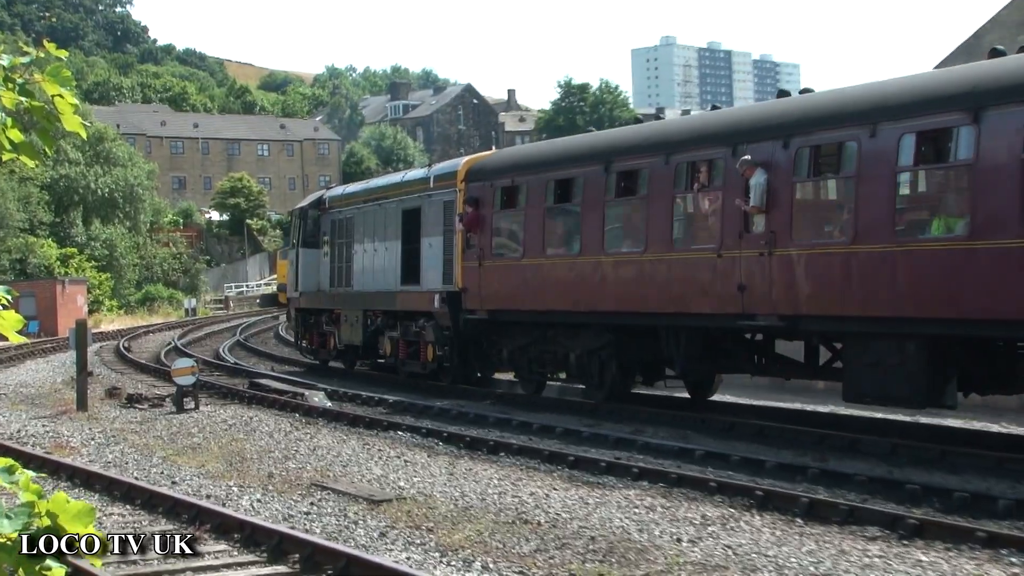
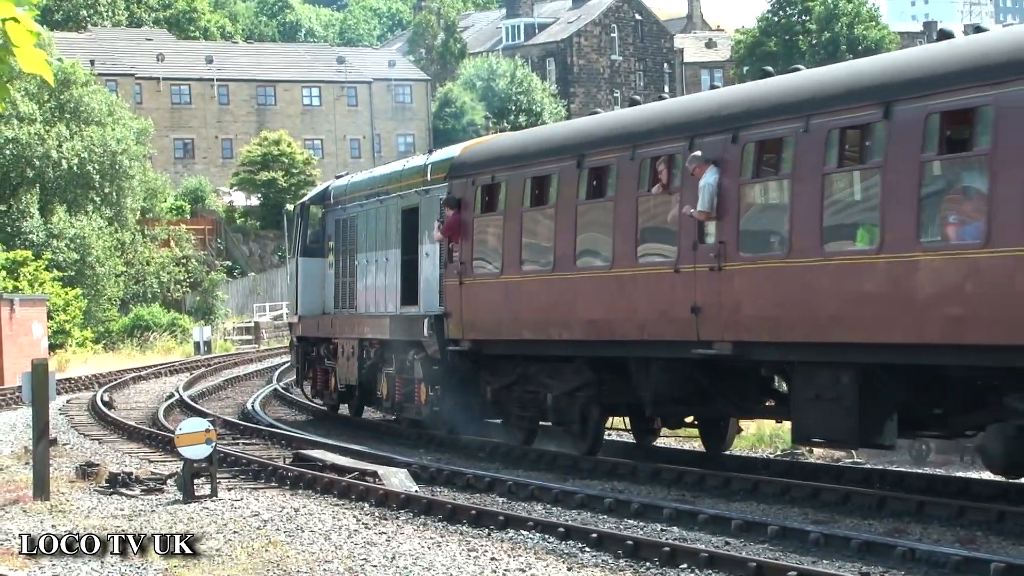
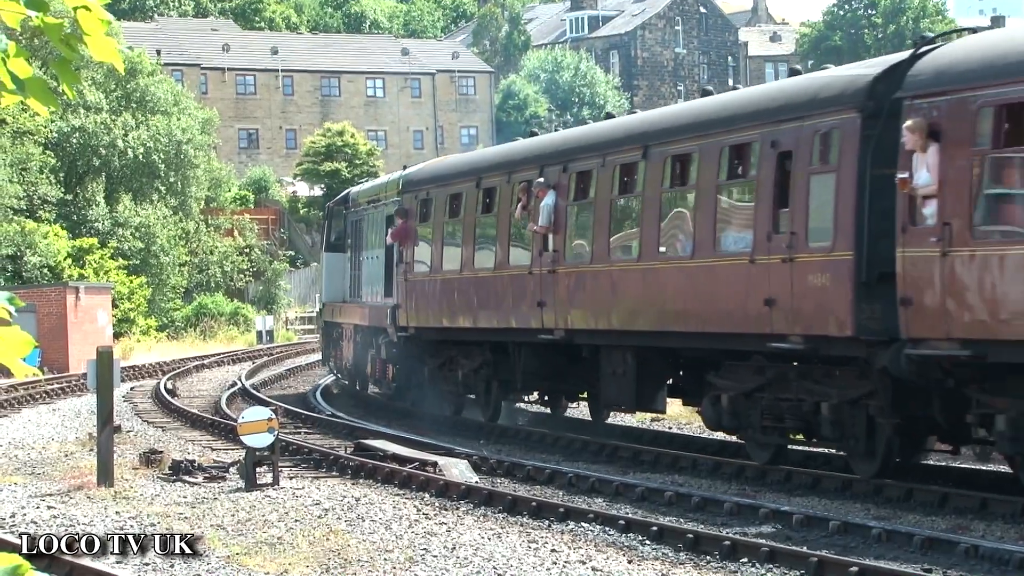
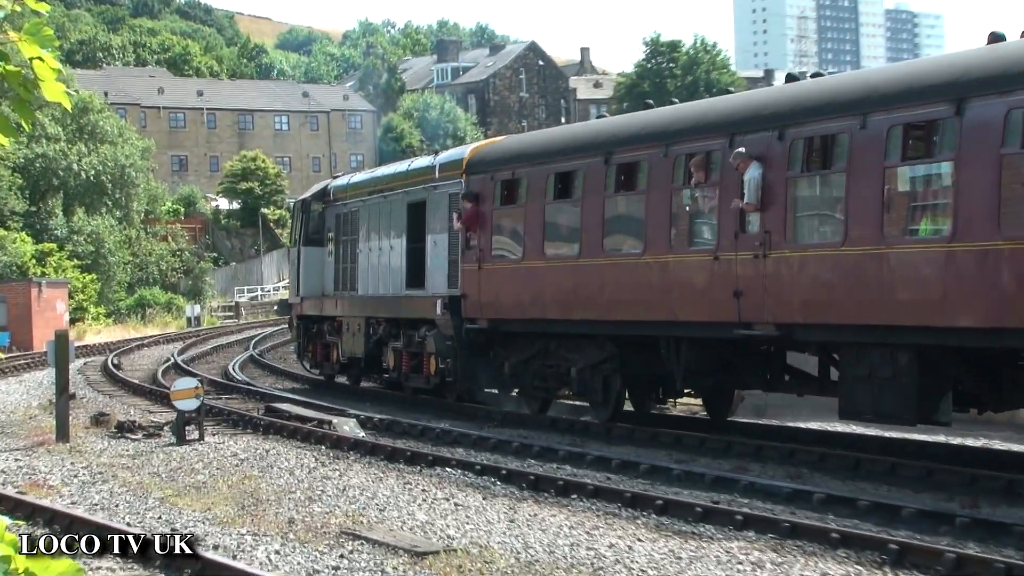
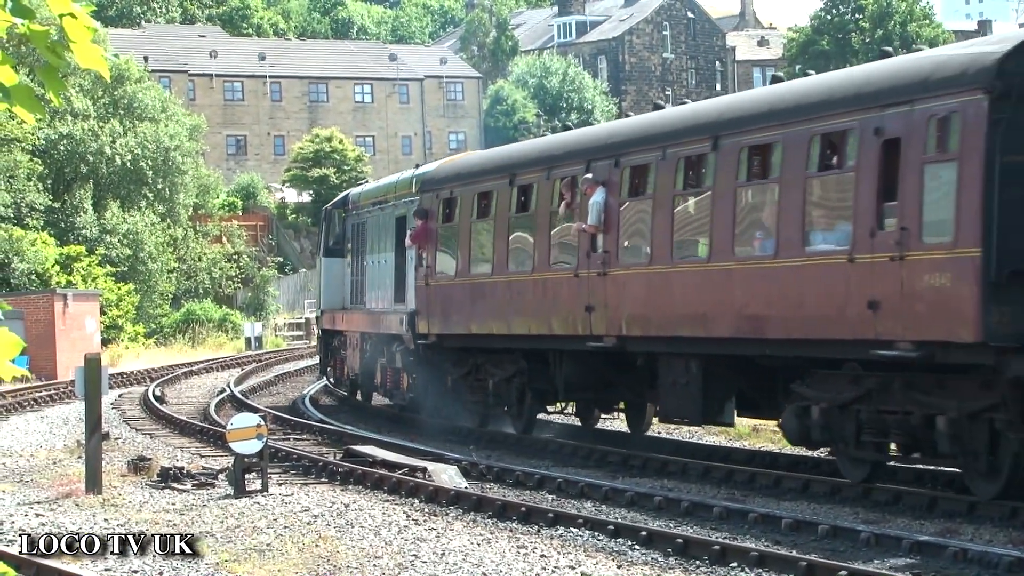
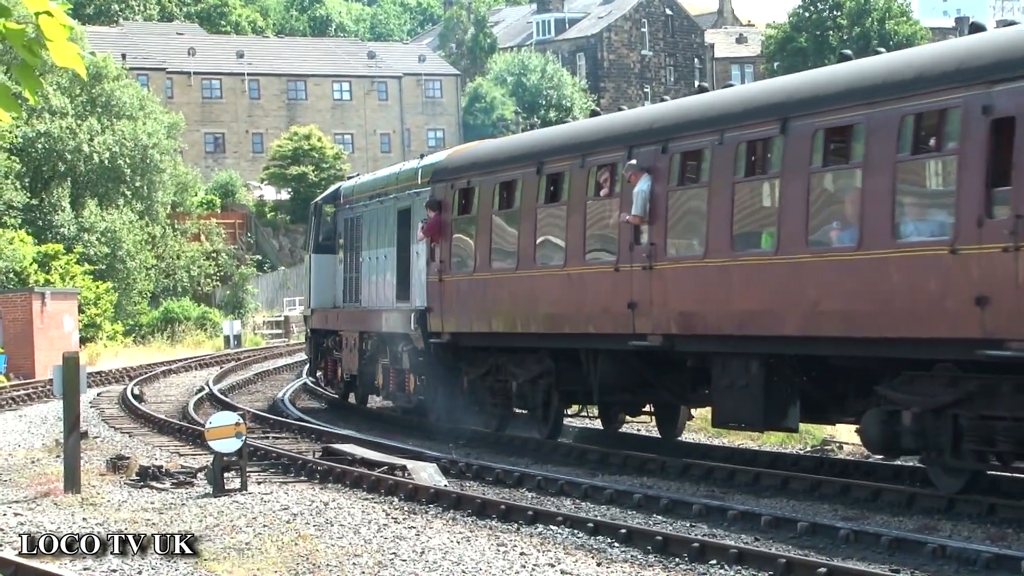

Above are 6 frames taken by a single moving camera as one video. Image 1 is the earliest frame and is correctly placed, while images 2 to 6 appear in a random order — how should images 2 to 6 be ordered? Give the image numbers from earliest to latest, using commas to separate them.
4, 2, 6, 5, 3
